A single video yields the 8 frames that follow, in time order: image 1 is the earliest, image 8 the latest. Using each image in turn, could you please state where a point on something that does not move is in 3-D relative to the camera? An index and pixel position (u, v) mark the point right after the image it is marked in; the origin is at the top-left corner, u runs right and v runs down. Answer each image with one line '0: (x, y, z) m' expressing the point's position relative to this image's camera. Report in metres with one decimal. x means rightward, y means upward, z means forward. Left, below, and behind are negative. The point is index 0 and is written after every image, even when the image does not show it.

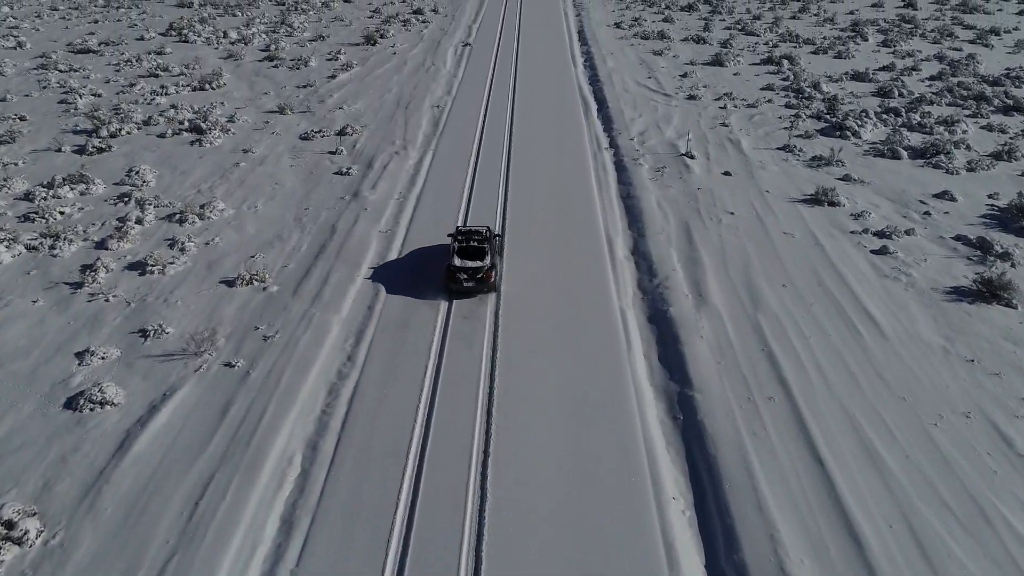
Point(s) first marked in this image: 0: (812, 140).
0: (+6.9, +3.4, +16.4) m
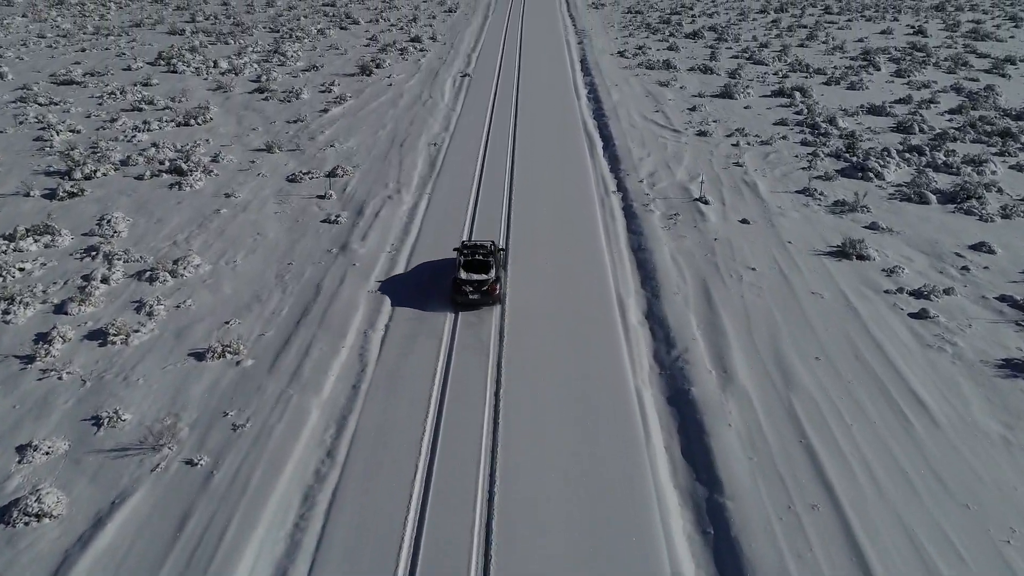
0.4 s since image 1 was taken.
0: (+7.0, +2.3, +15.4) m
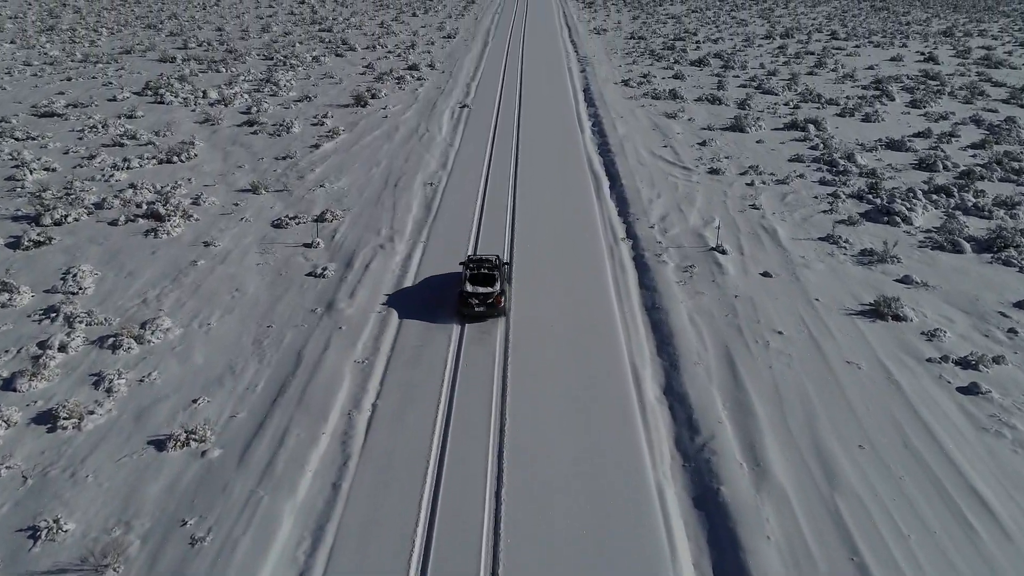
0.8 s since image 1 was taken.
0: (+7.0, +1.2, +14.4) m
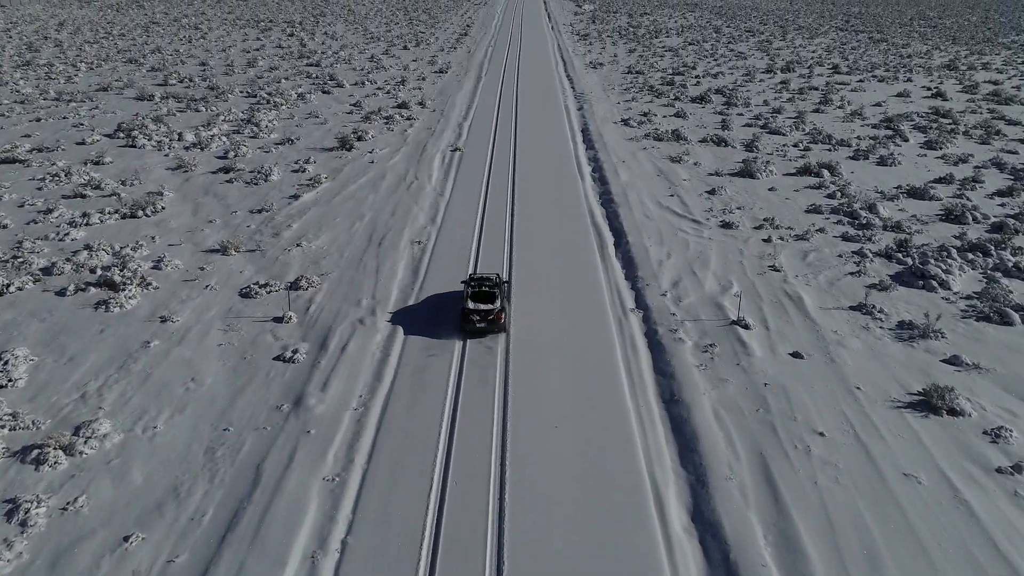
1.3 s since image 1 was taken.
0: (+6.9, -0.1, +13.0) m
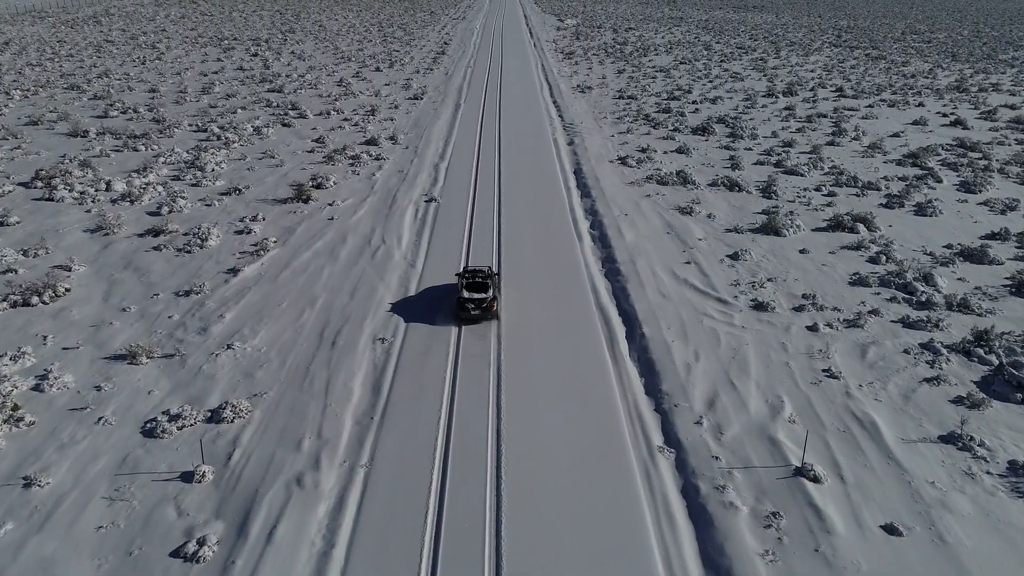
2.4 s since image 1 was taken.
0: (+6.8, -1.8, +10.1) m
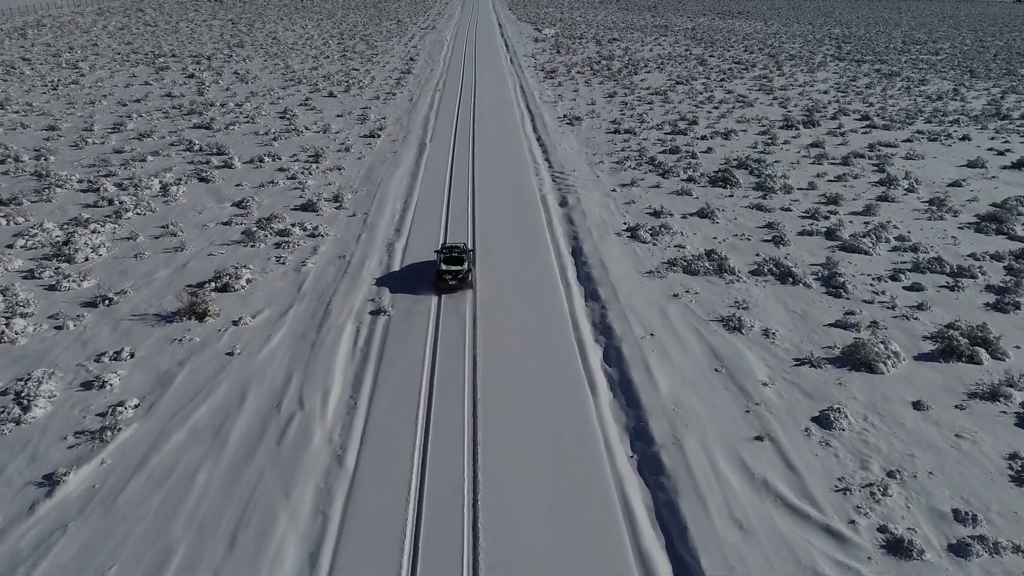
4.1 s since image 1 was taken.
0: (+6.7, -4.4, +5.2) m
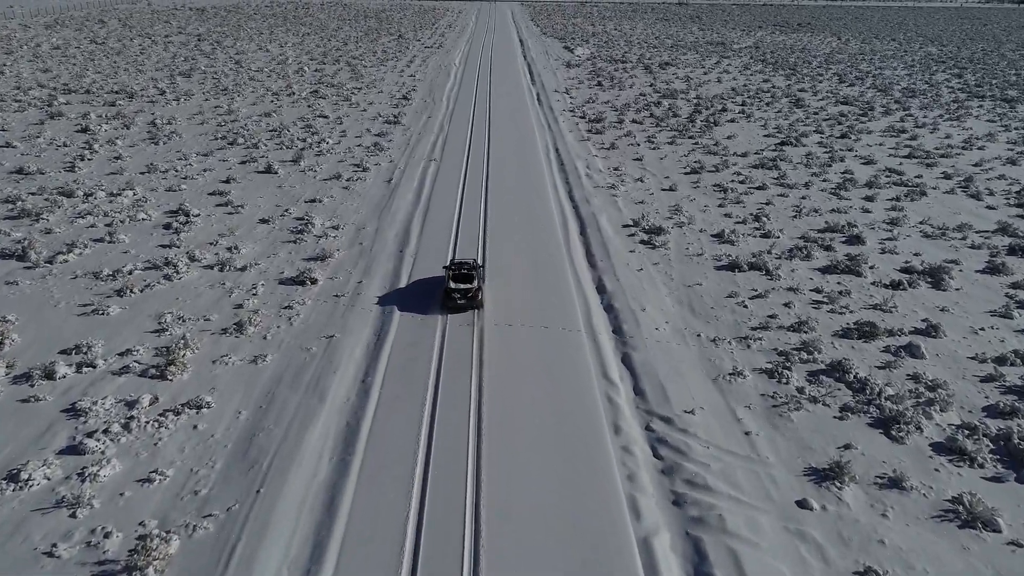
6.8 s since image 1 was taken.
0: (+7.0, -10.1, -7.0) m
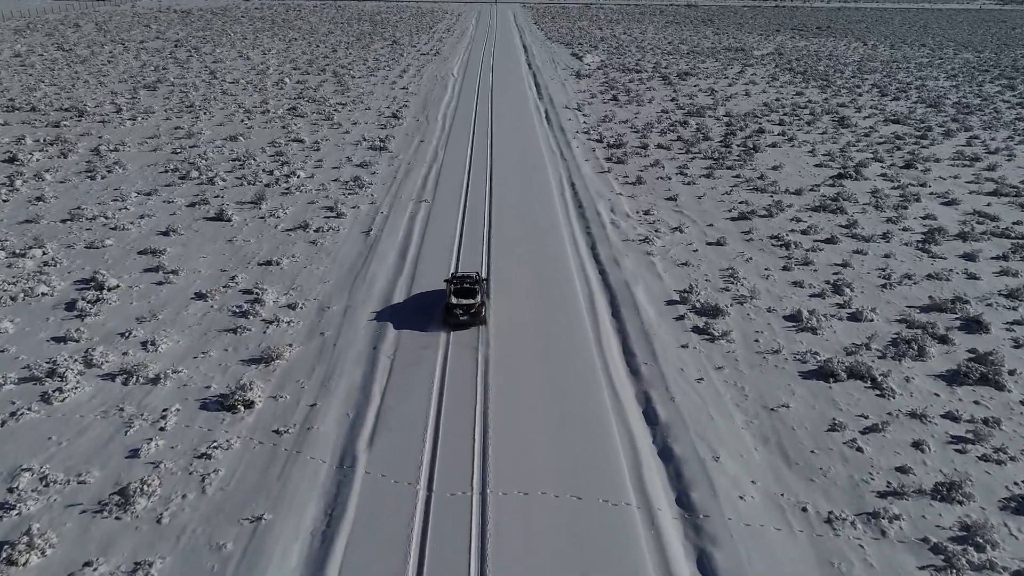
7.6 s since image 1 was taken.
0: (+7.2, -12.0, -11.2) m
